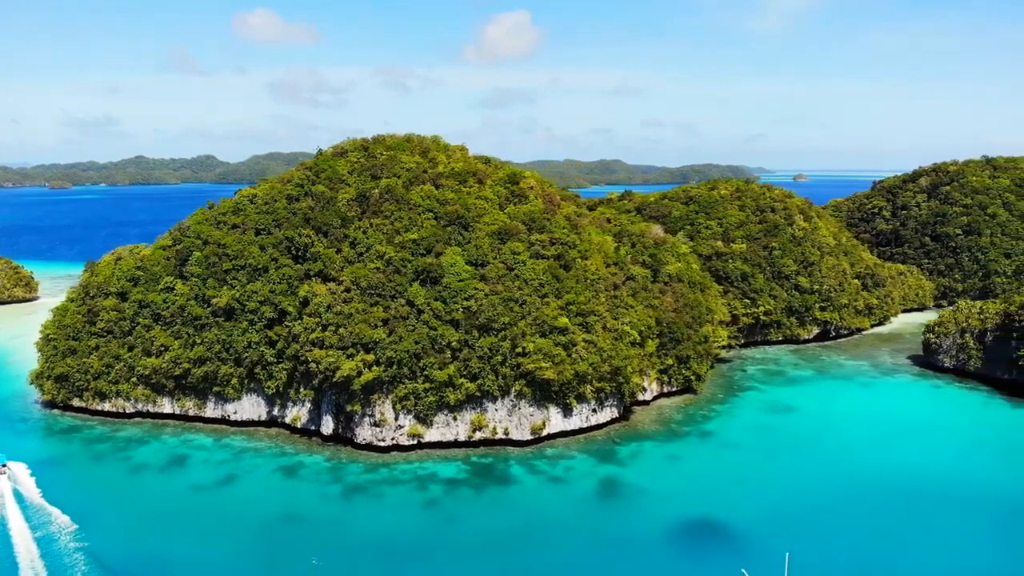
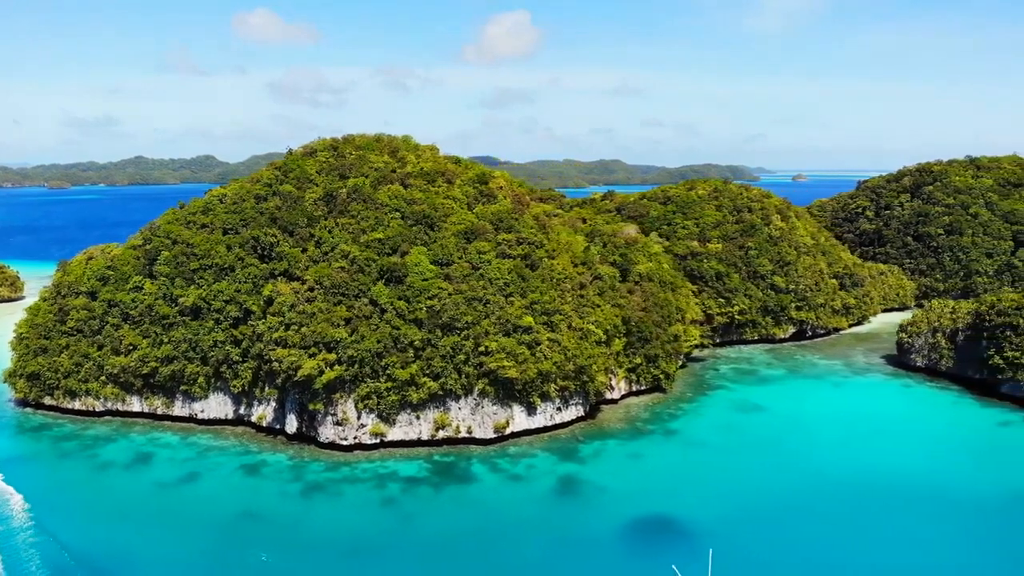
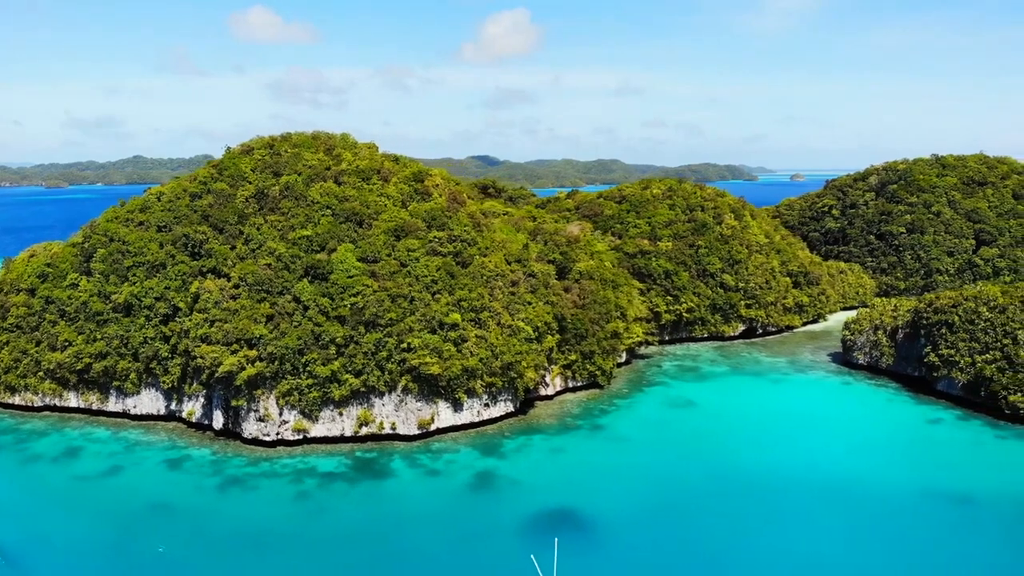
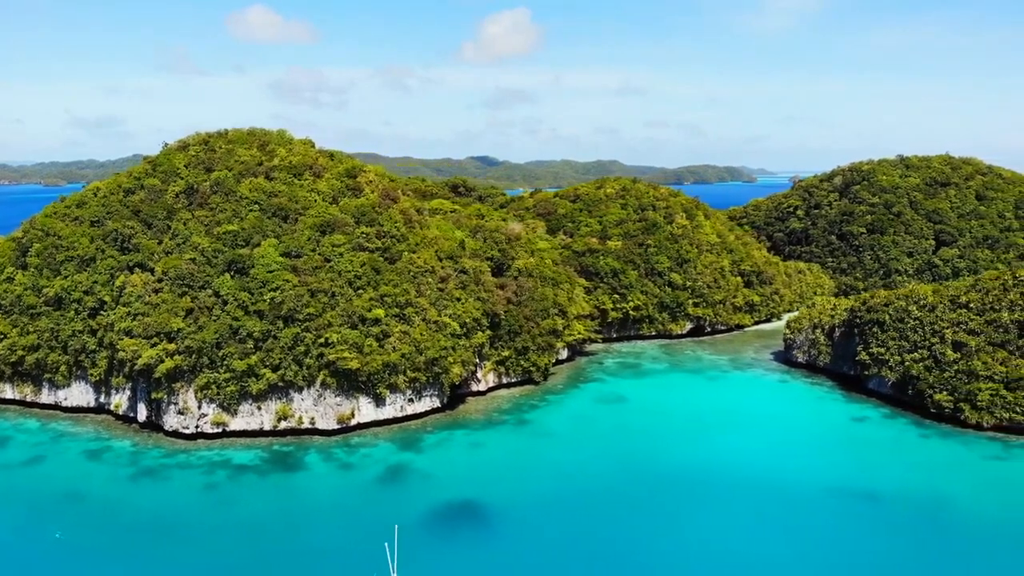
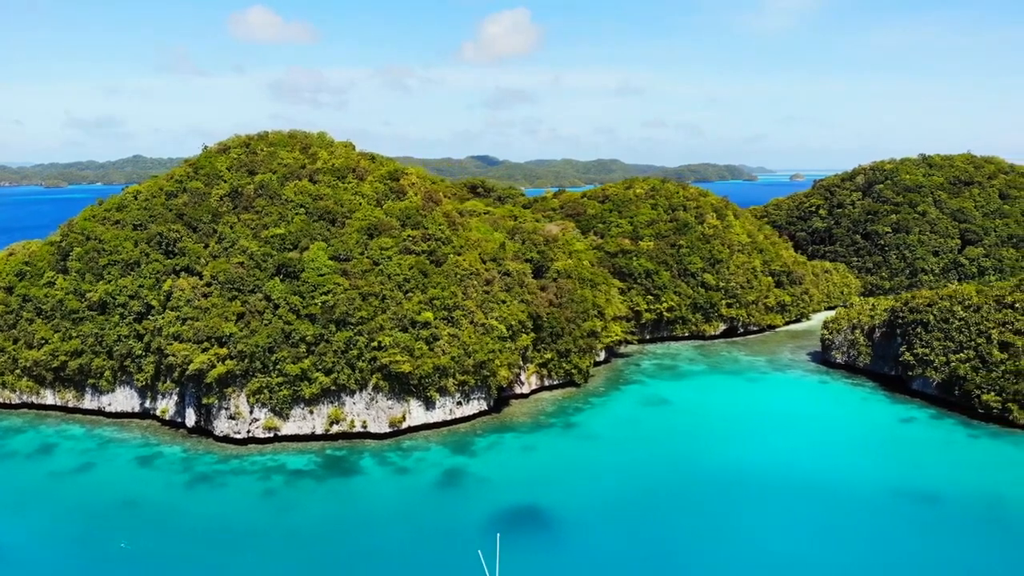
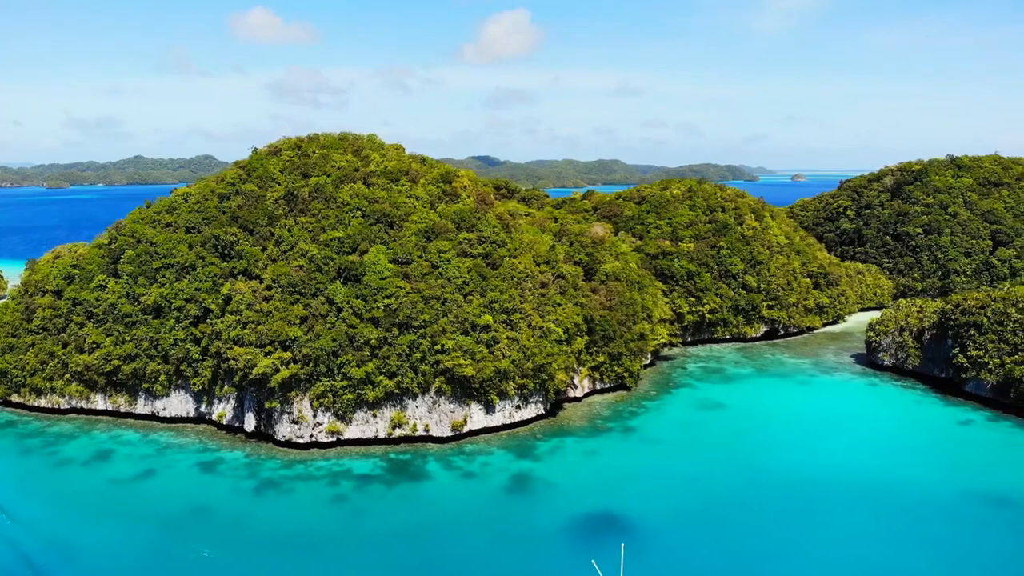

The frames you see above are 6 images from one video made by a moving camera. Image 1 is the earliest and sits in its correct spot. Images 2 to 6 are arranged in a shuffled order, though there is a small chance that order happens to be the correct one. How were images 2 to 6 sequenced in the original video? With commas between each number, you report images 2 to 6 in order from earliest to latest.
2, 6, 3, 5, 4
